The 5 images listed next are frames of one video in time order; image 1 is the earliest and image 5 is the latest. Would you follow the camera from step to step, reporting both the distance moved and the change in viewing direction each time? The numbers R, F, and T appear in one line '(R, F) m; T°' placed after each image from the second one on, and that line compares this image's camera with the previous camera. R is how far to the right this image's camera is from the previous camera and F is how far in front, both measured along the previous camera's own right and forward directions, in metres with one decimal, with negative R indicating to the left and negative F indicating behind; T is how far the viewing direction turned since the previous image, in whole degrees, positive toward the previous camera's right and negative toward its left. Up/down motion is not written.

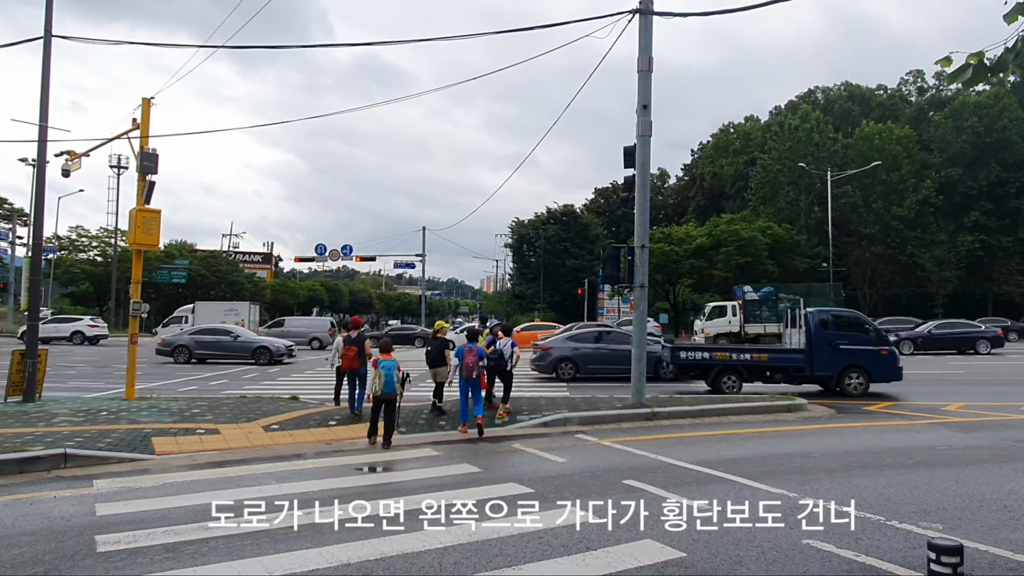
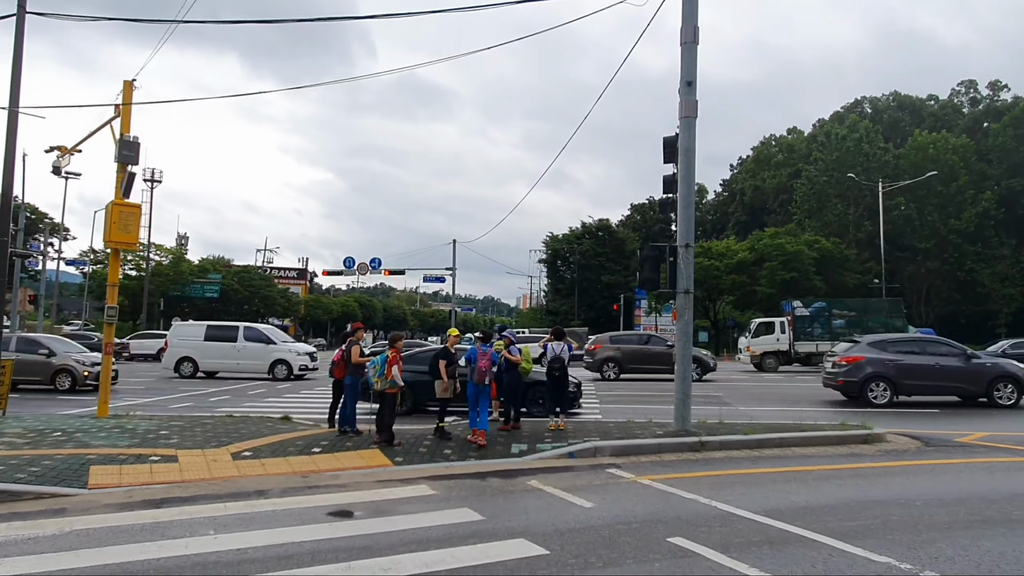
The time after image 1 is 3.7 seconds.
(+0.2, +1.9) m; -3°
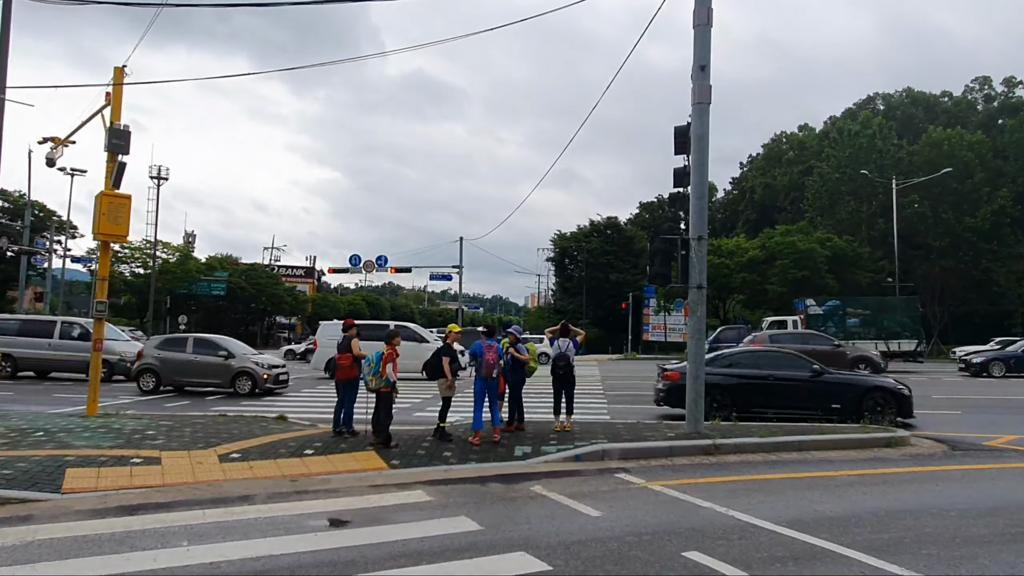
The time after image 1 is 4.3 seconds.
(+0.1, +0.5) m; -1°
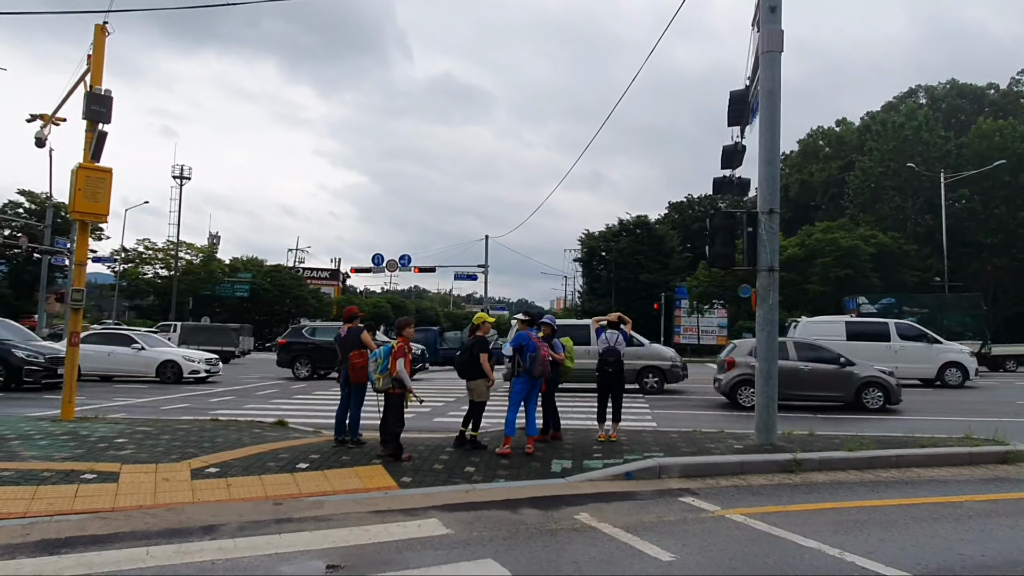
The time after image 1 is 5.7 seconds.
(-0.1, +1.7) m; -2°
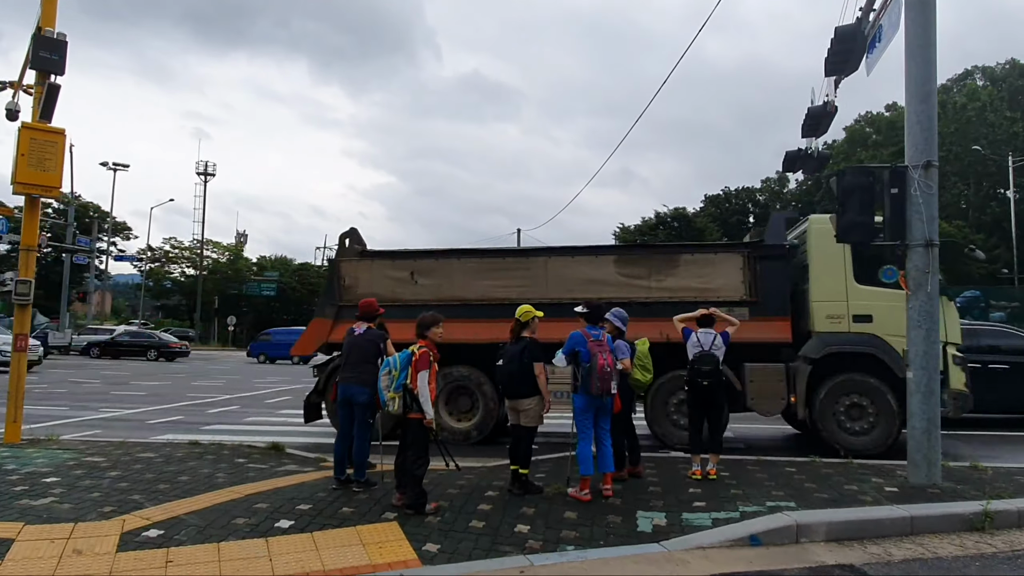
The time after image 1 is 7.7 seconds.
(-0.3, +2.3) m; -2°
